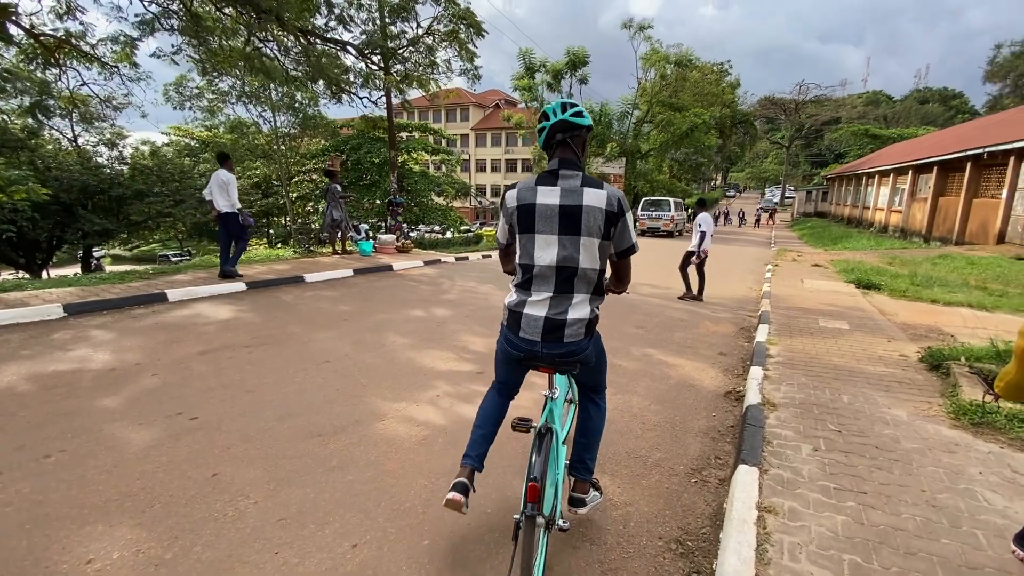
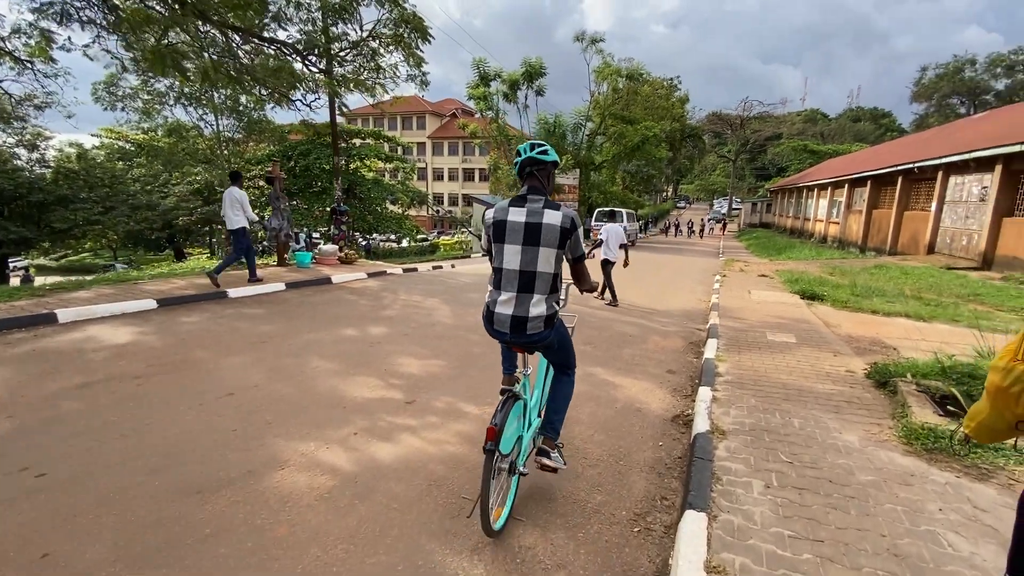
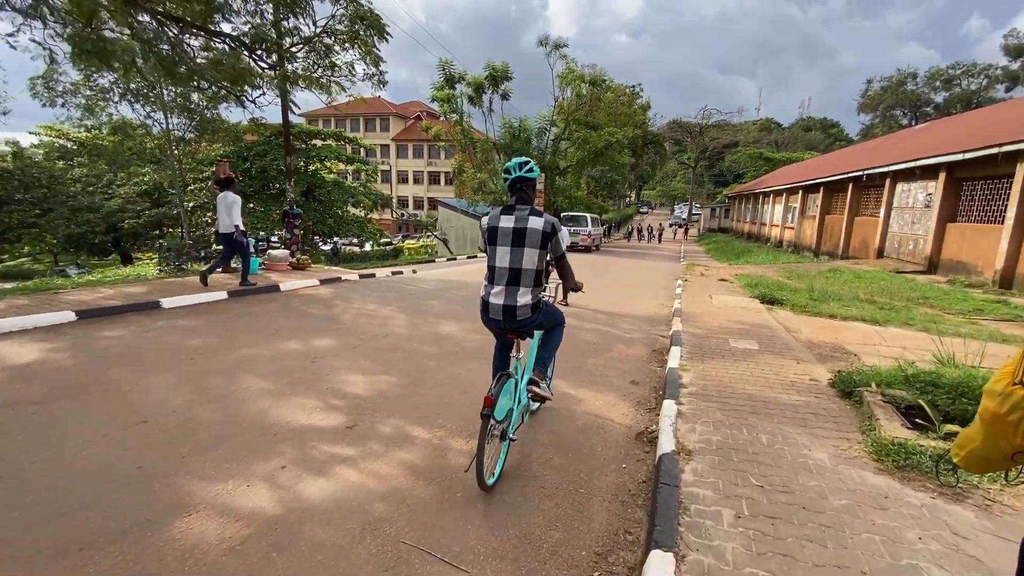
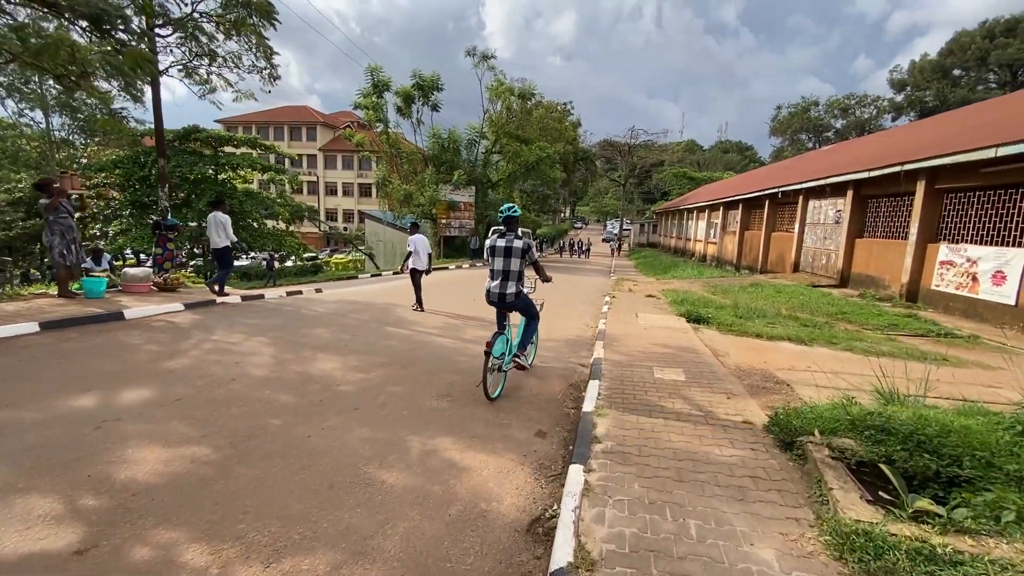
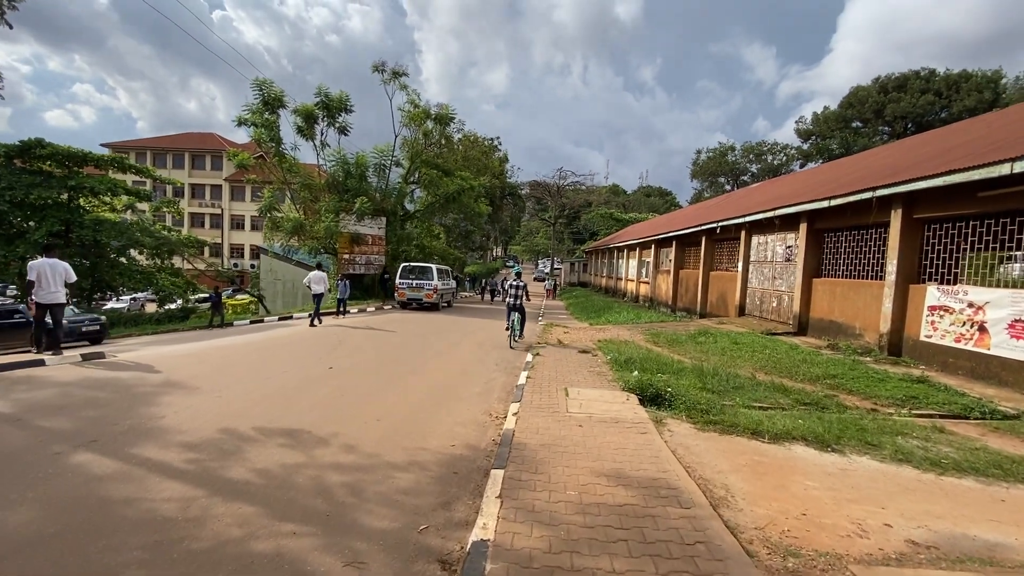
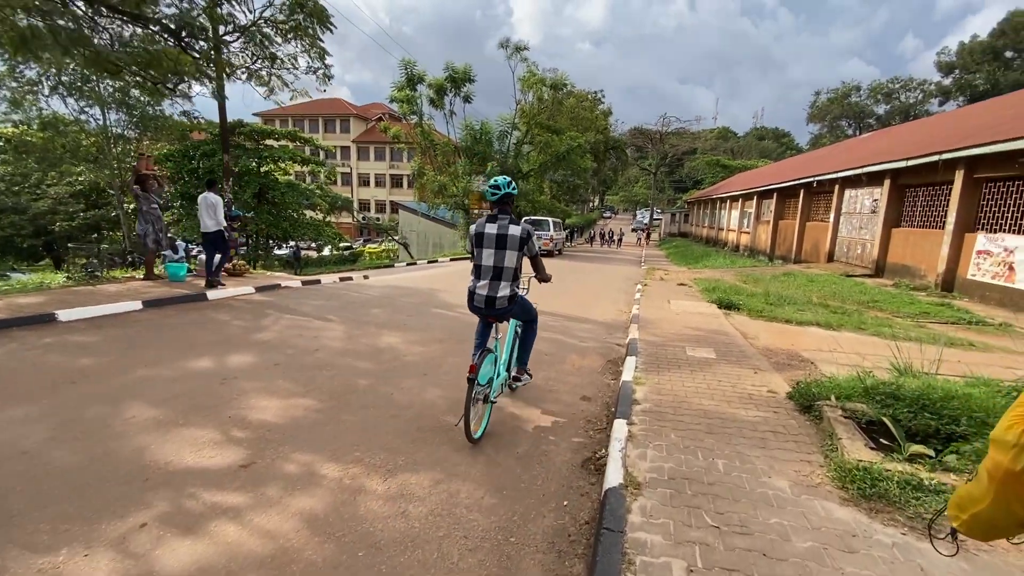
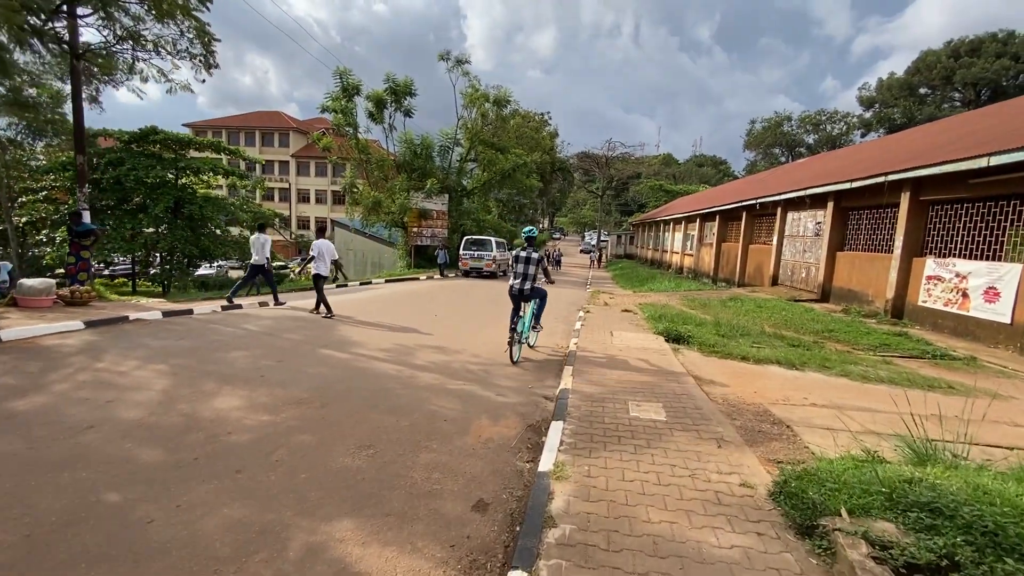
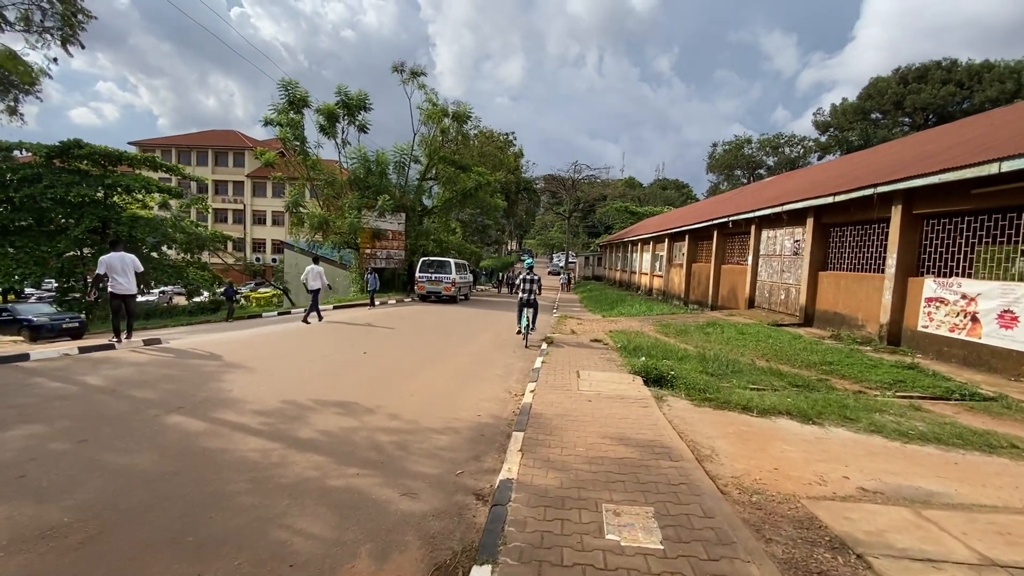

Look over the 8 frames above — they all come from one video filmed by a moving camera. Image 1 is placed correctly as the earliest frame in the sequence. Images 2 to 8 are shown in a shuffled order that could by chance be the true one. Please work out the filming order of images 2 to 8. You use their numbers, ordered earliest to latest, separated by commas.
2, 3, 6, 4, 7, 8, 5
